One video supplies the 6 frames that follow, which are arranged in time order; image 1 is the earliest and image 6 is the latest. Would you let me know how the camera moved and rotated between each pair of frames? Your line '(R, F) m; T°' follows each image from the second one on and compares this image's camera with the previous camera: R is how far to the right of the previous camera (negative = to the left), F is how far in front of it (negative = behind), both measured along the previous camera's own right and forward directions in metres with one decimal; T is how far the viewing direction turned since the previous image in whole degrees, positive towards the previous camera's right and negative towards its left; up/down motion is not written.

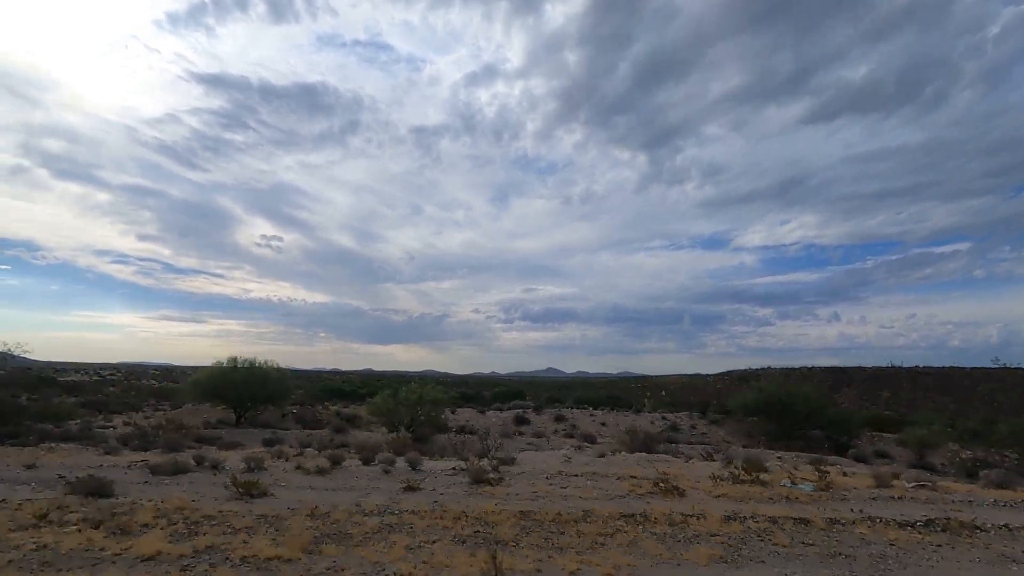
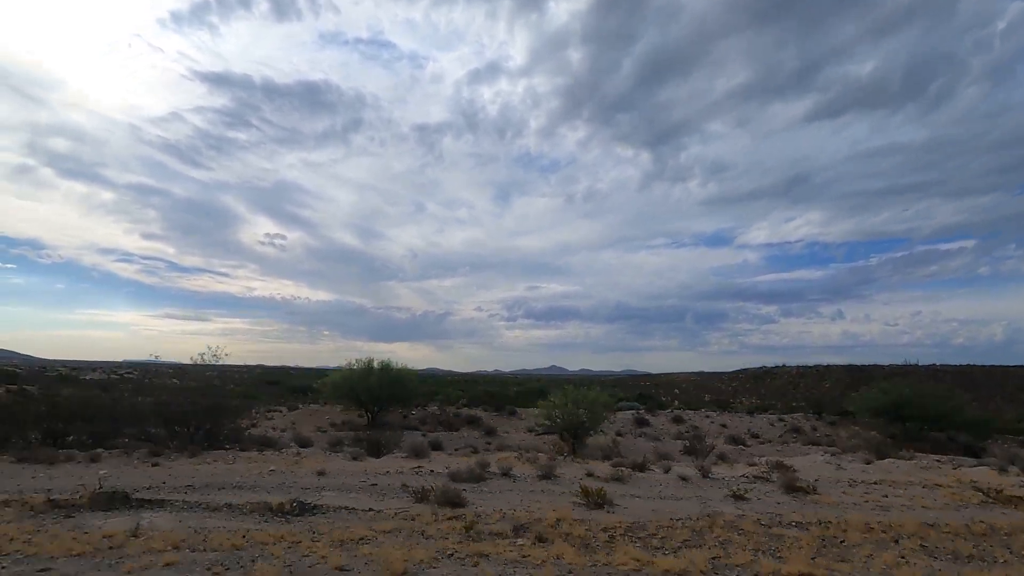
(-6.6, +0.1) m; 0°
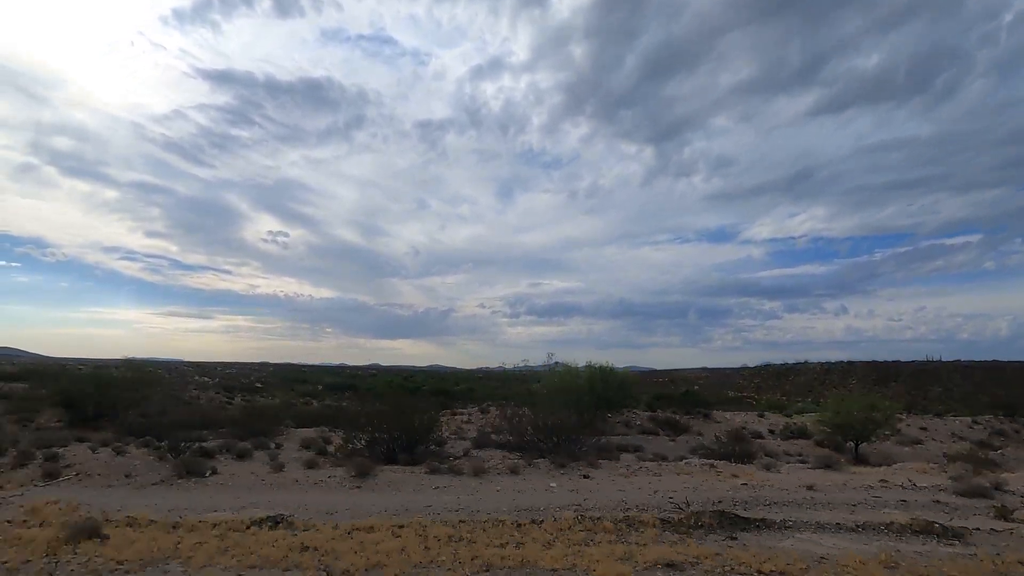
(-11.0, +0.3) m; 0°
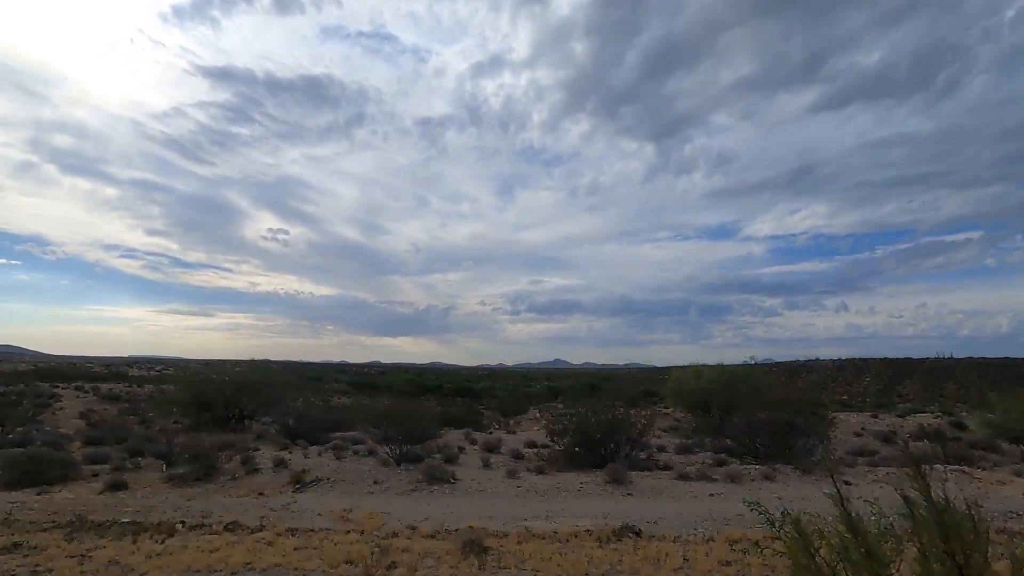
(-6.5, +0.1) m; 0°
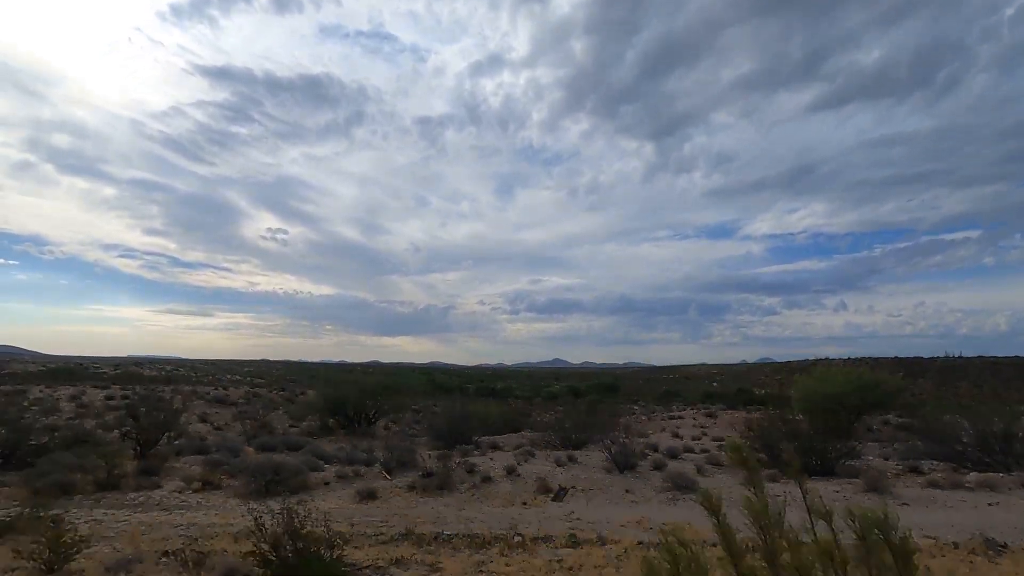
(-6.5, +0.1) m; 0°
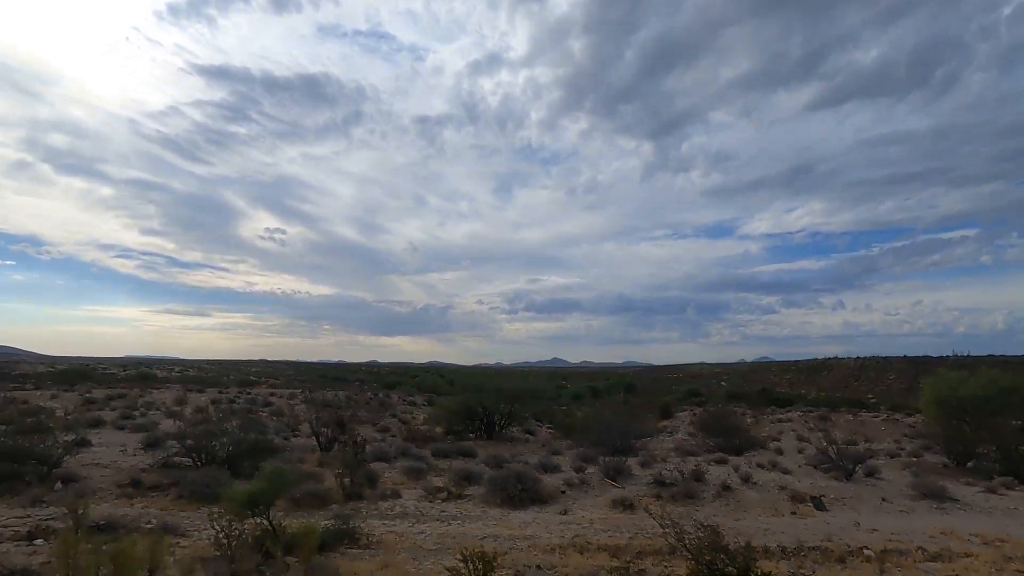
(-6.6, +0.2) m; 0°
